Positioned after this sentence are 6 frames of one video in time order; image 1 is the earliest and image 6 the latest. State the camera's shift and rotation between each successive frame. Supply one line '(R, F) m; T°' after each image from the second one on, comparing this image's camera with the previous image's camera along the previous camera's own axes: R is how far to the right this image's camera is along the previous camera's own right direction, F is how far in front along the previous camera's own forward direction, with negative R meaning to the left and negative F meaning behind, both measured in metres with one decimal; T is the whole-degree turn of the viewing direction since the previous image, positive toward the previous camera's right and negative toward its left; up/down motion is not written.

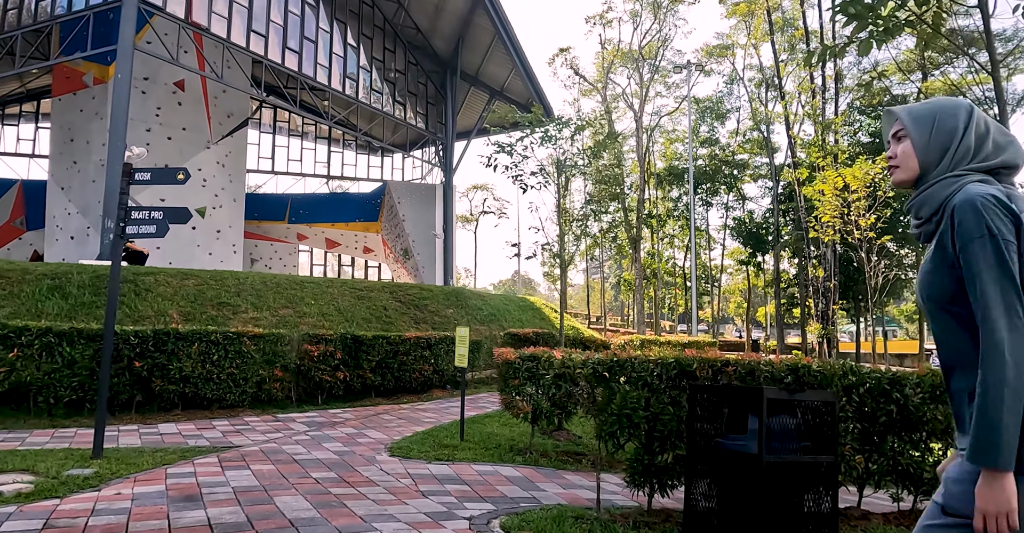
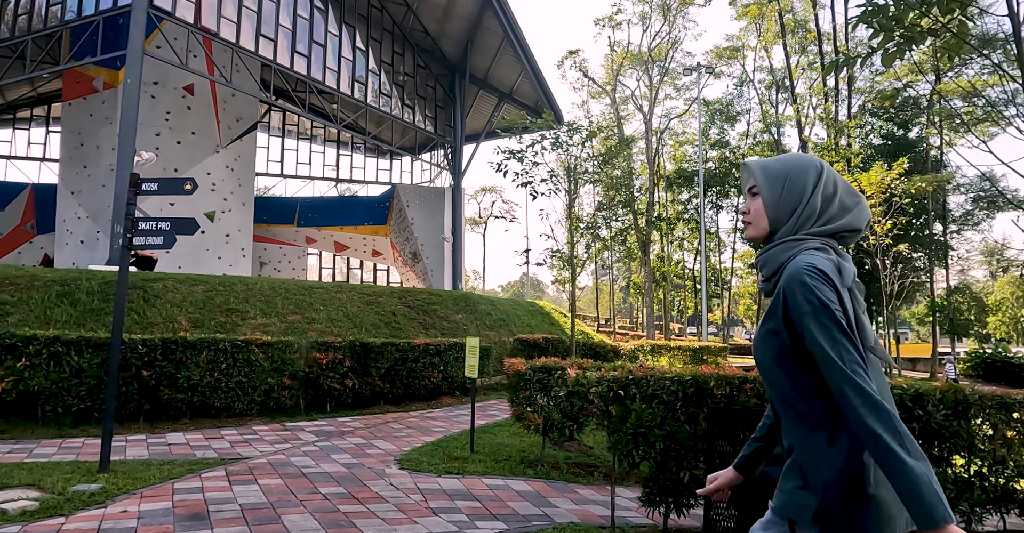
(0.0, +0.1) m; -1°
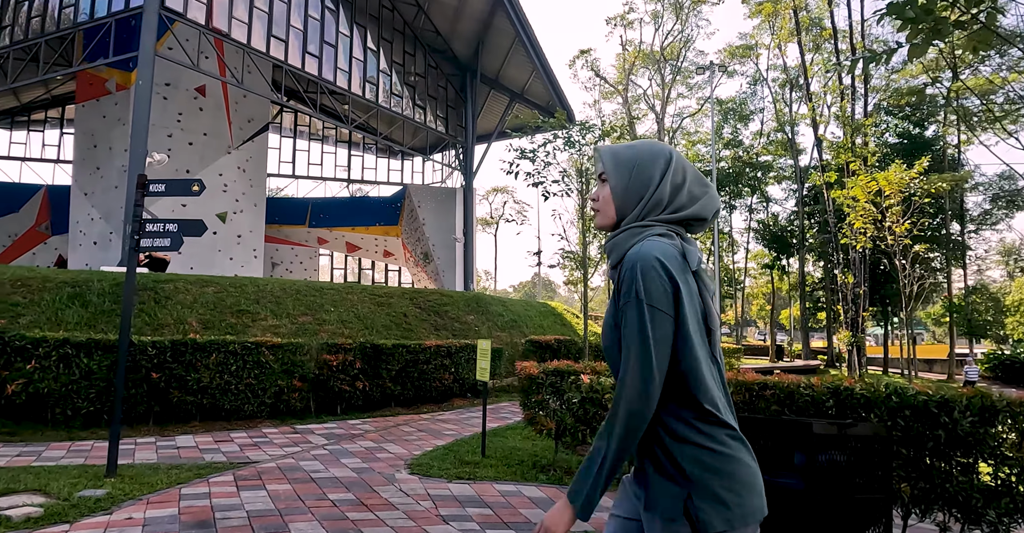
(0.0, +0.1) m; -1°
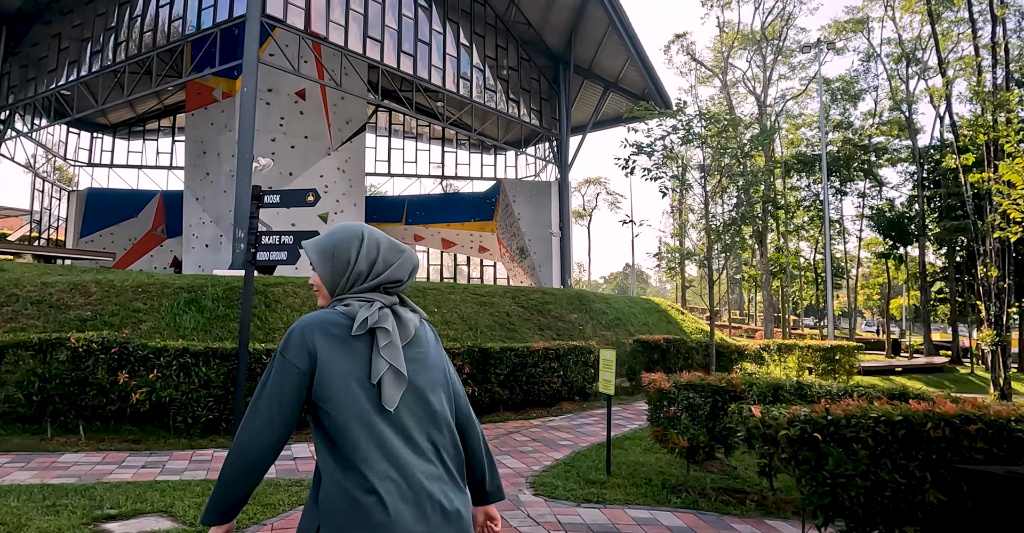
(-0.4, +0.5) m; -8°
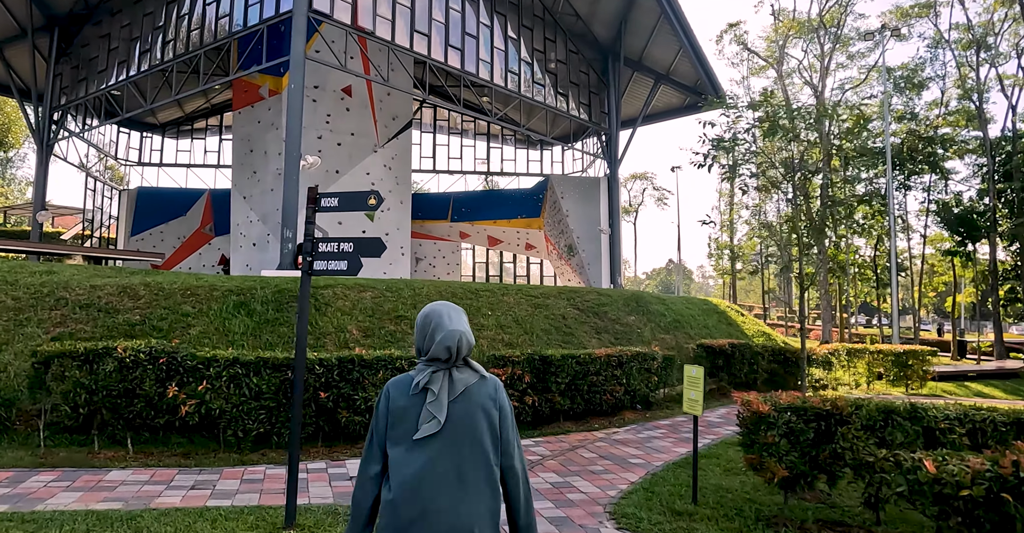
(-0.3, +0.5) m; -4°
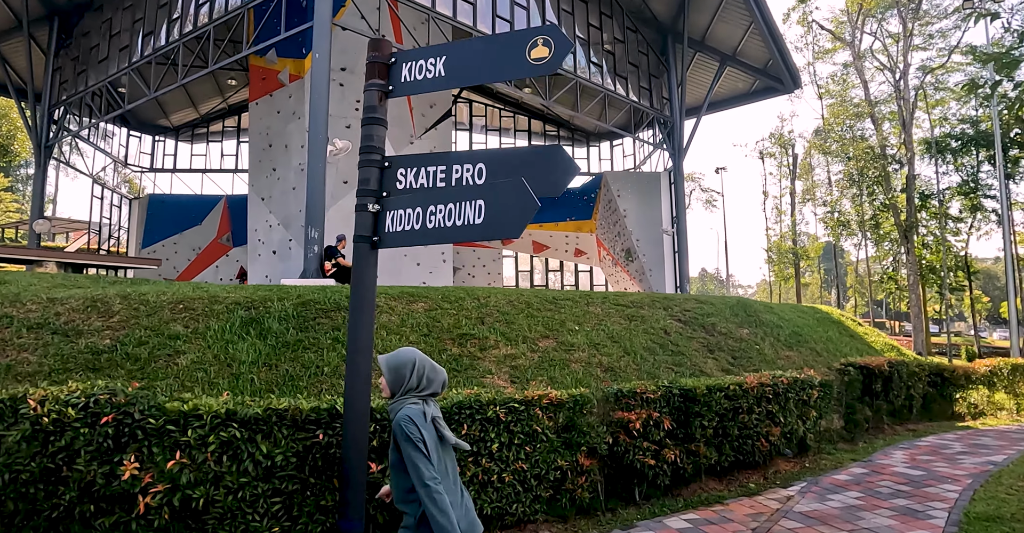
(-0.8, +2.0) m; -2°
